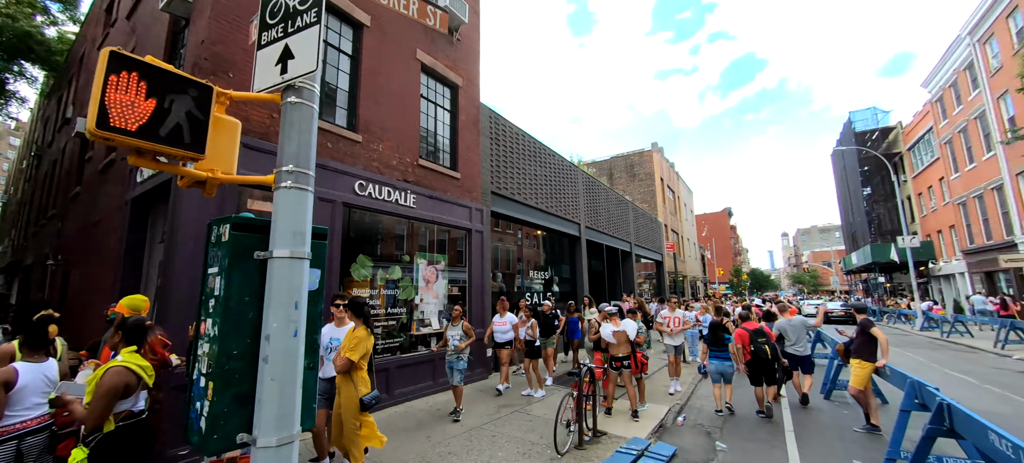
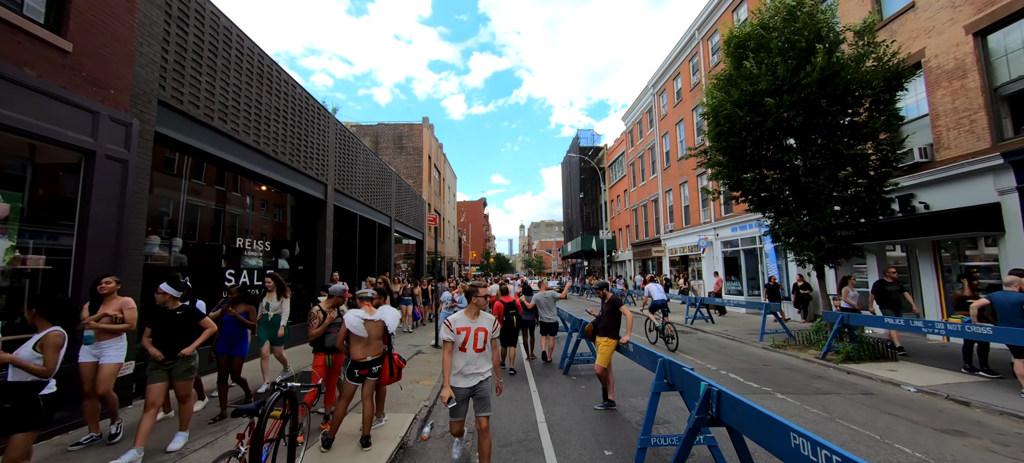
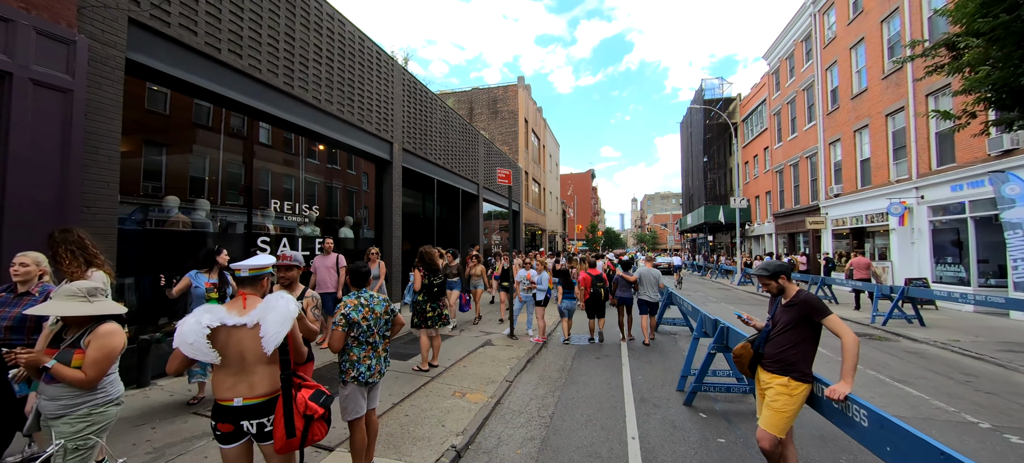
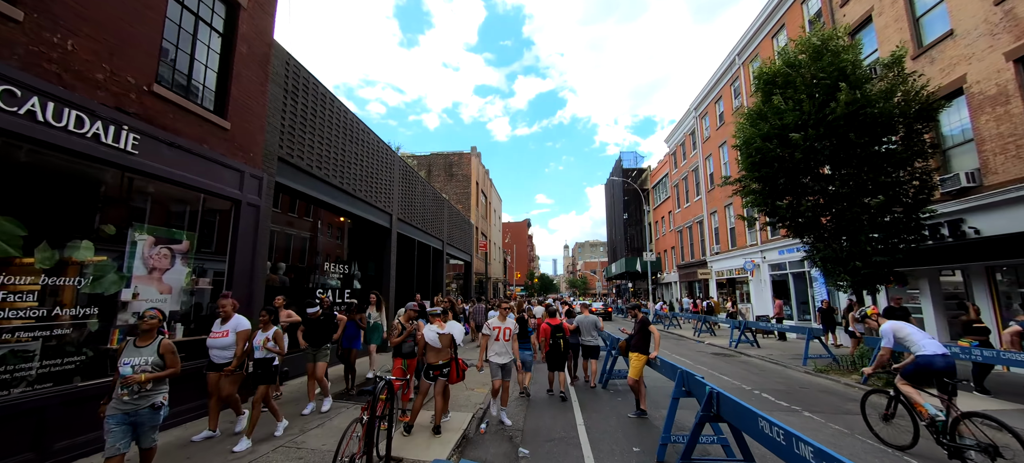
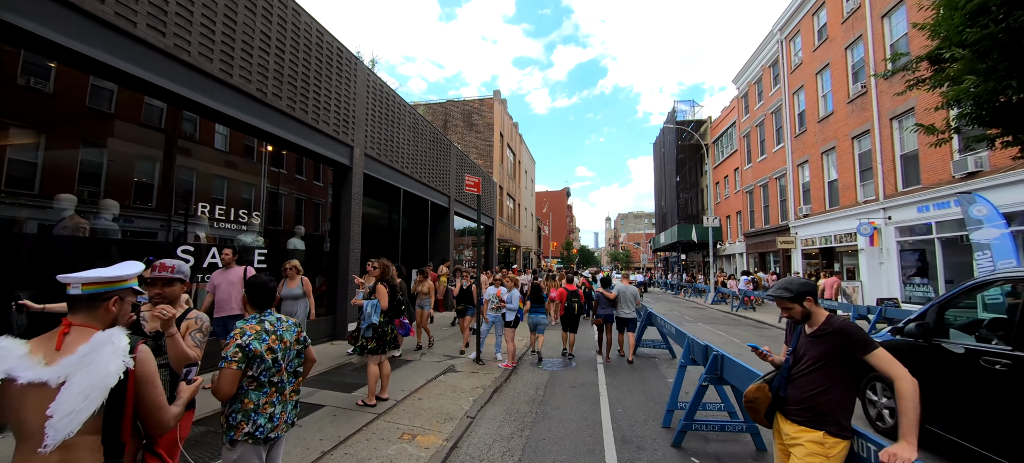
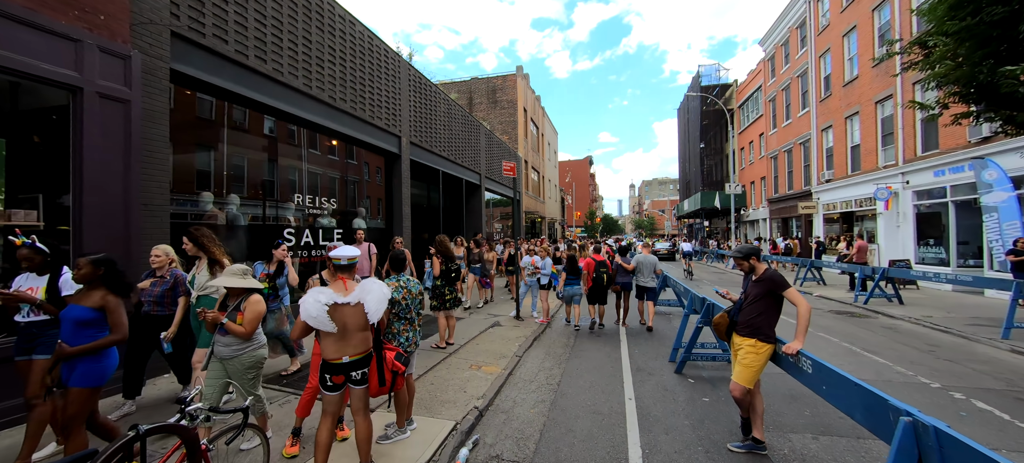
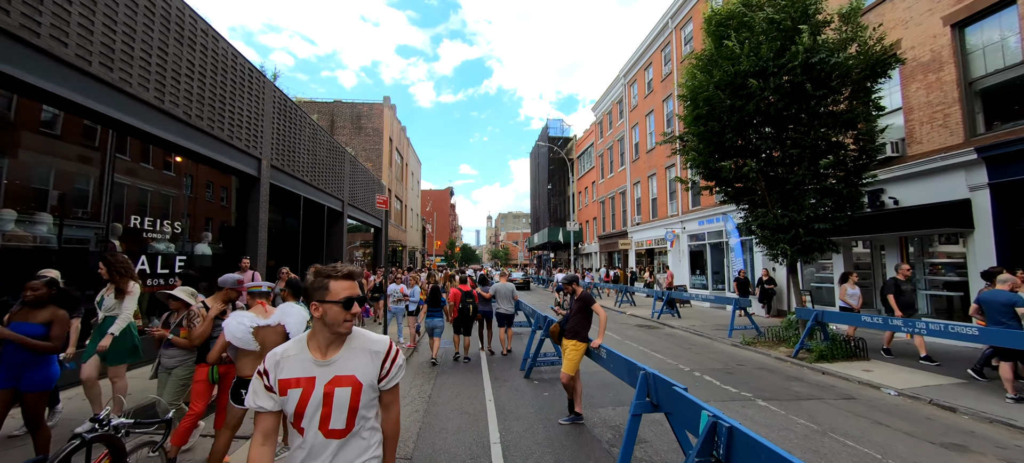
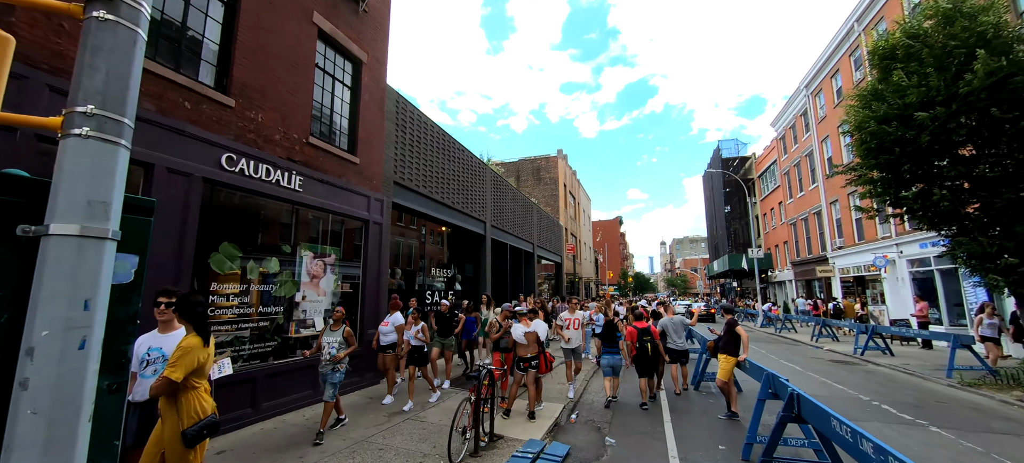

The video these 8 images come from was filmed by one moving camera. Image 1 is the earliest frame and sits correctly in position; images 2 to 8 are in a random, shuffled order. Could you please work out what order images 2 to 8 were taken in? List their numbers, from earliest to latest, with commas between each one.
8, 4, 2, 7, 6, 3, 5
